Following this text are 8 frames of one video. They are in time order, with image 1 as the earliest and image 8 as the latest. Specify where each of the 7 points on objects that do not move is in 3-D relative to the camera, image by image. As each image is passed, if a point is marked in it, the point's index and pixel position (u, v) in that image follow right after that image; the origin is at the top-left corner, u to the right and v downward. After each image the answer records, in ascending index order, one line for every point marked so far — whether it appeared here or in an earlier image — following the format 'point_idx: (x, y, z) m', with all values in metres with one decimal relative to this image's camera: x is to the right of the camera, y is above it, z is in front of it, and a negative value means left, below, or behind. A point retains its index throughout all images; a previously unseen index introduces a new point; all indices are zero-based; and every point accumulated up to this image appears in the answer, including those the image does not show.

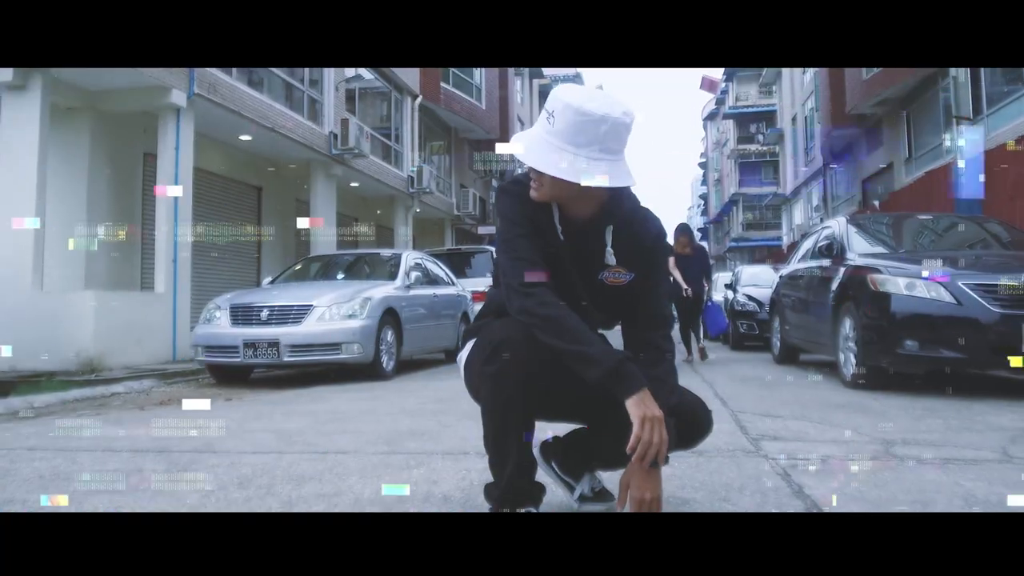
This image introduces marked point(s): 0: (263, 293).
0: (-2.3, 0.0, +6.7) m
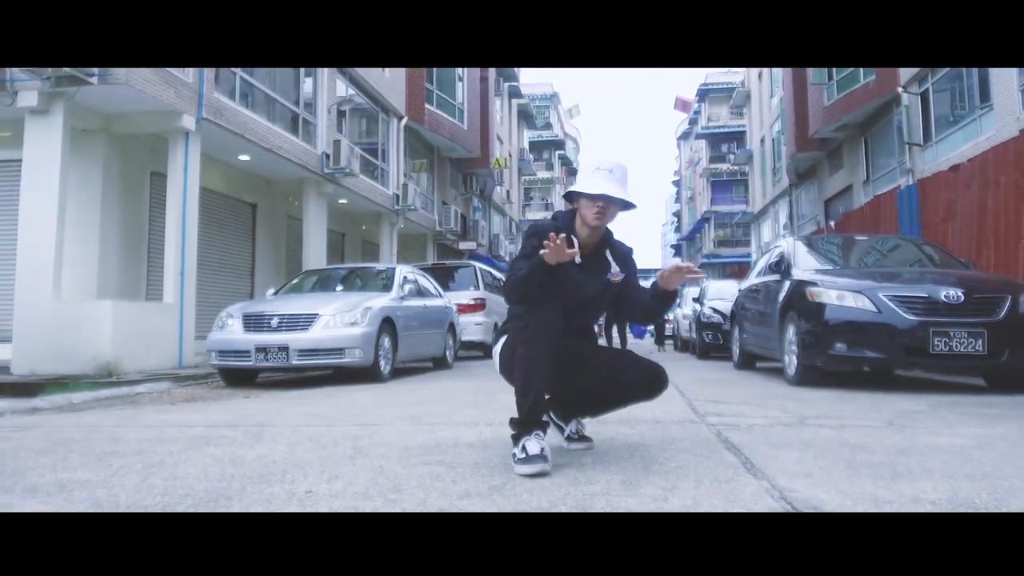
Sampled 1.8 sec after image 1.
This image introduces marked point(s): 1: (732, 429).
0: (-2.4, -0.1, +7.3) m
1: (+0.9, -0.6, +3.1) m
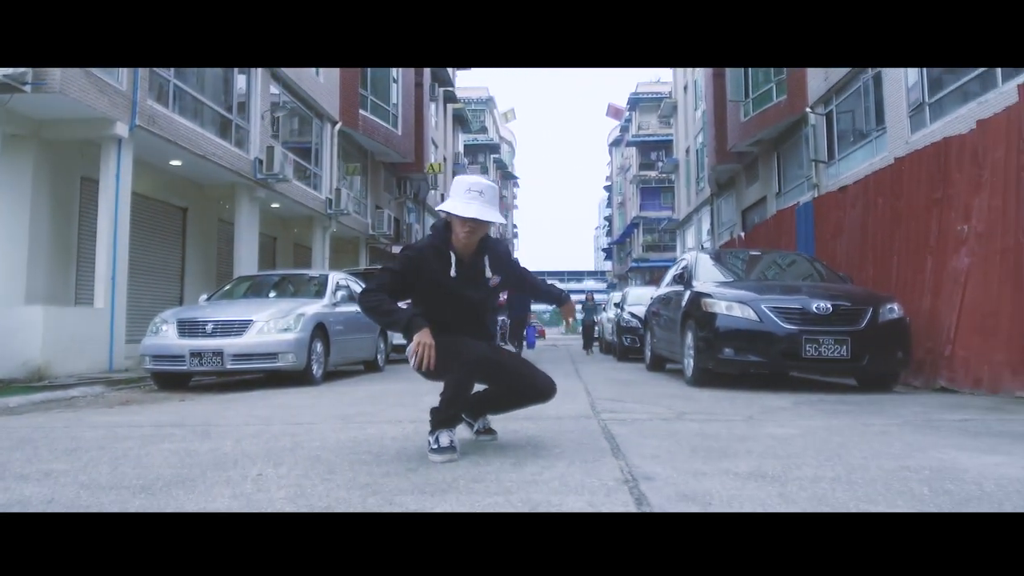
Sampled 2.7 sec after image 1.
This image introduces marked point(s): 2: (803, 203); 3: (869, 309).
0: (-3.1, -0.2, +7.6) m
1: (+0.5, -0.7, +3.6) m
2: (+4.0, +1.2, +10.2) m
3: (+2.8, -0.2, +5.7) m
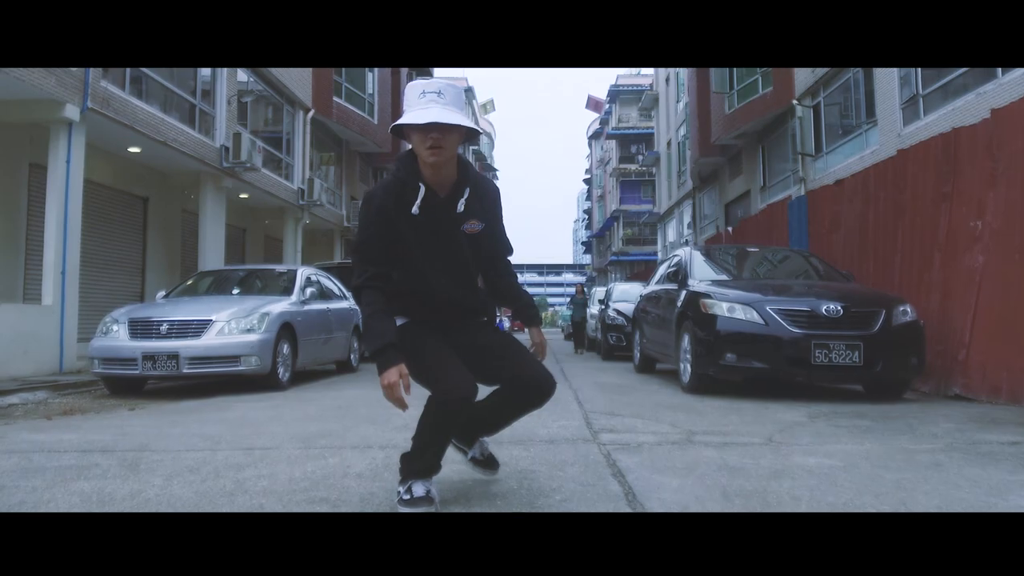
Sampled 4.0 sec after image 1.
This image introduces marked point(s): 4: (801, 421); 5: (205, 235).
0: (-3.3, -0.2, +7.0) m
1: (+0.5, -0.7, +3.1) m
2: (+3.7, +1.2, +9.8) m
3: (+2.6, -0.2, +5.3) m
4: (+1.6, -0.7, +4.1) m
5: (-5.0, +0.9, +12.1) m
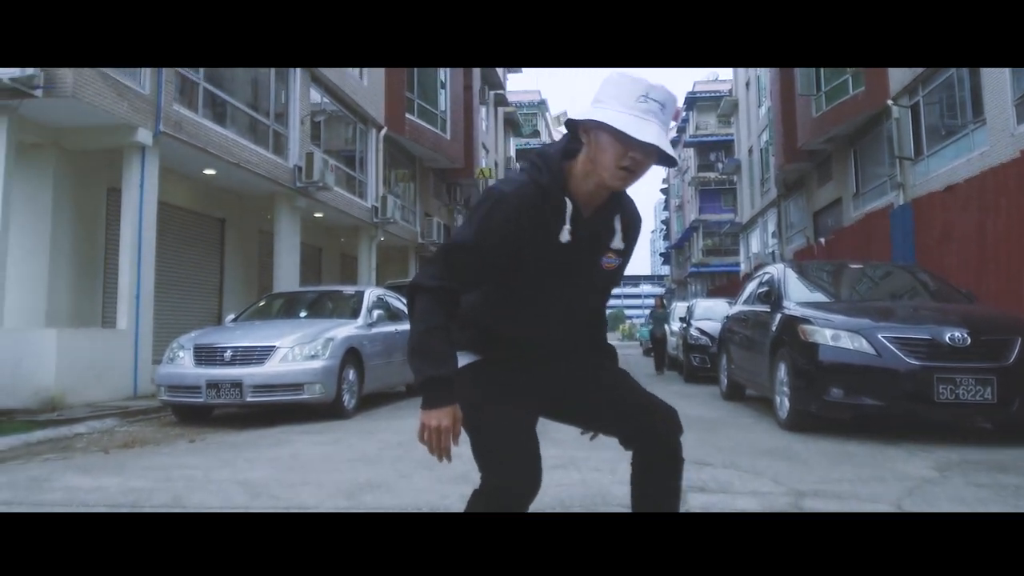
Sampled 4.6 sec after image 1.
0: (-2.6, -0.4, +6.8) m
1: (+0.7, -0.8, +2.6) m
2: (+4.7, +1.0, +8.9) m
3: (+3.1, -0.3, +4.6) m
4: (+2.0, -0.9, +3.5) m
5: (-3.8, +0.5, +12.1) m
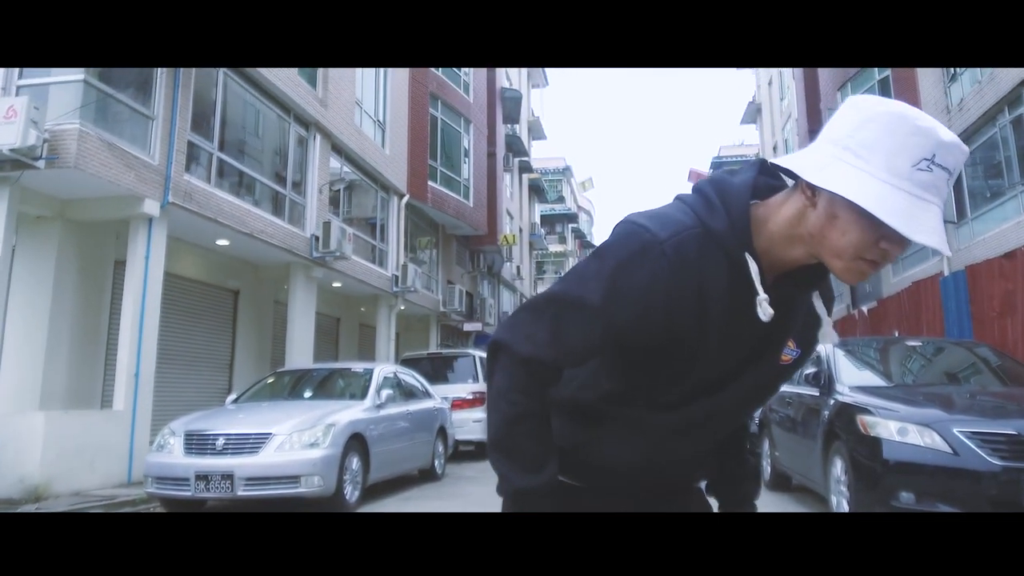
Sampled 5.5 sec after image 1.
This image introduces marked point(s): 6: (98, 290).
0: (-2.5, -1.1, +6.3) m
1: (+0.7, -1.1, +1.9) m
2: (+4.9, +0.2, +8.2) m
3: (+3.2, -0.8, +3.8) m
4: (+2.0, -1.2, +2.8) m
5: (-3.4, -0.6, +11.7) m
6: (-4.8, 0.0, +8.6) m
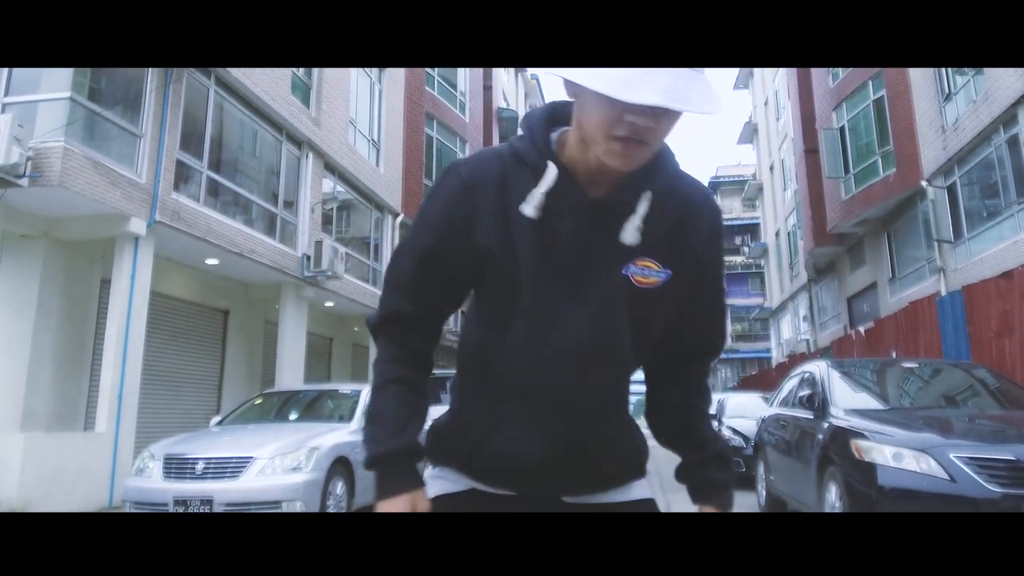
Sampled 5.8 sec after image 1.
0: (-2.6, -1.3, +6.2) m
1: (+0.6, -1.2, +1.8) m
2: (+4.8, -0.1, +8.1) m
3: (+3.1, -0.9, +3.7) m
4: (+1.9, -1.3, +2.6) m
5: (-3.5, -0.9, +11.6) m
6: (-4.9, -0.2, +8.4) m
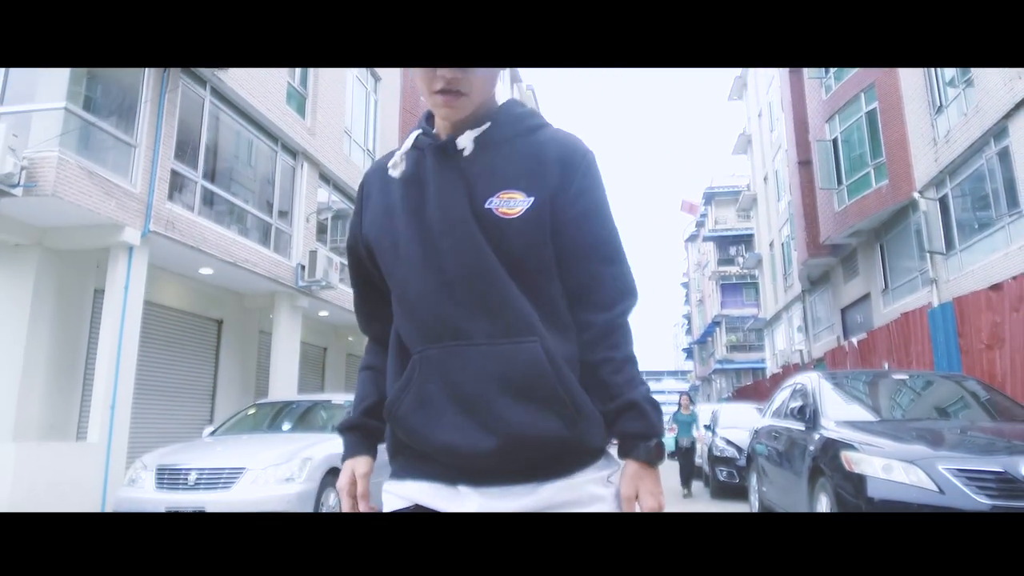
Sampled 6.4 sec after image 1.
0: (-2.6, -1.3, +6.1) m
1: (+0.6, -1.2, +1.8) m
2: (+4.7, -0.2, +8.2) m
3: (+3.0, -0.9, +3.7) m
4: (+1.9, -1.4, +2.6) m
5: (-3.6, -1.1, +11.6) m
6: (-4.9, -0.3, +8.4) m
